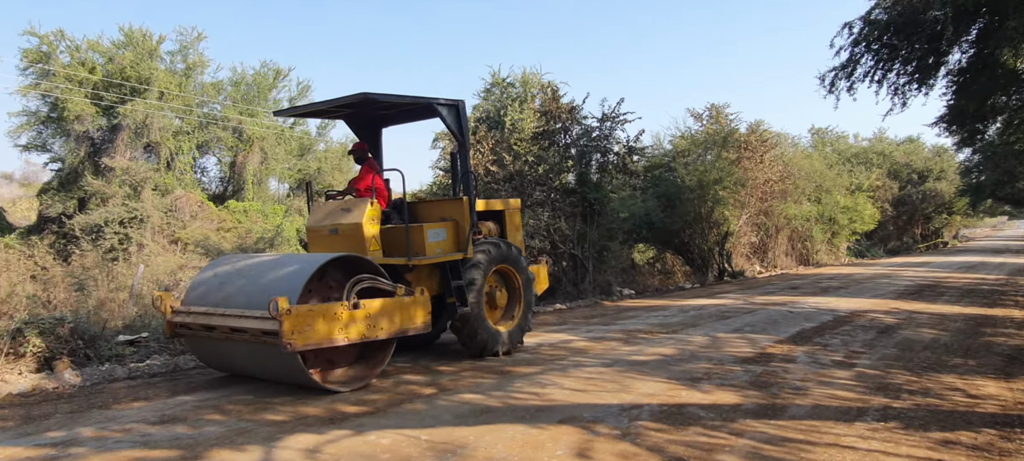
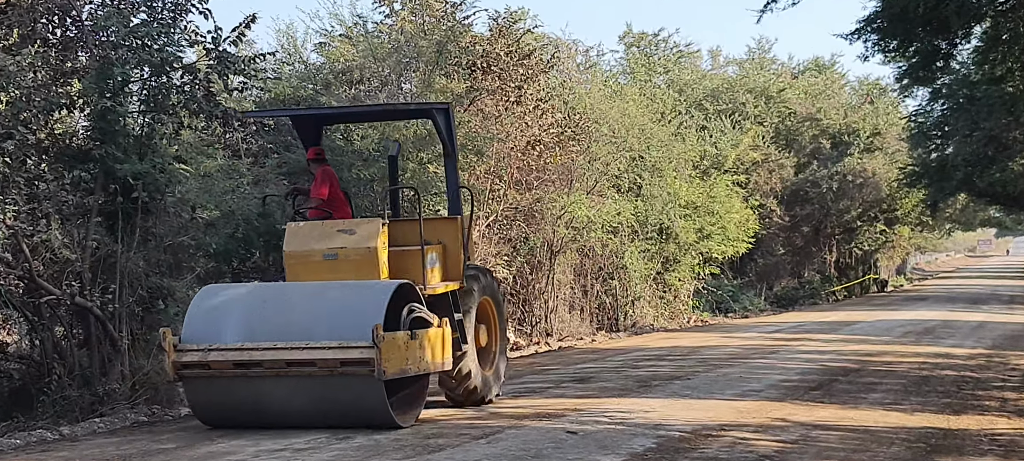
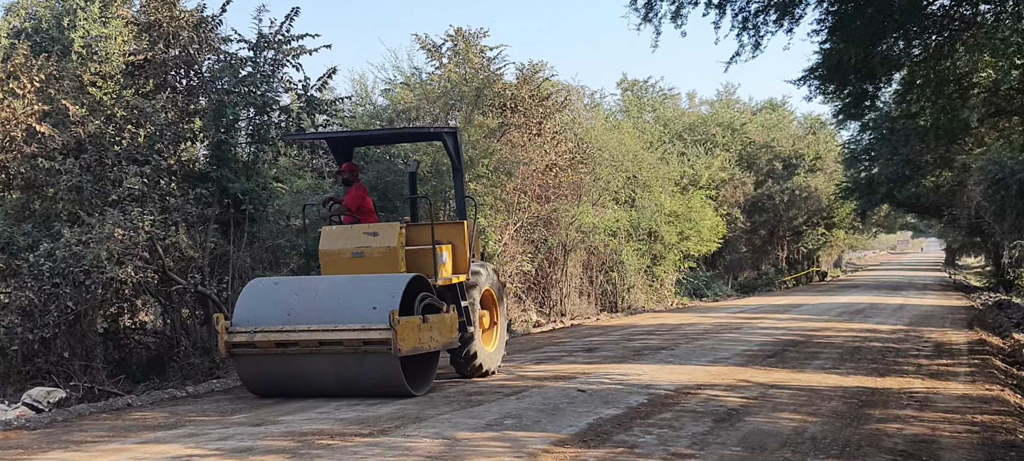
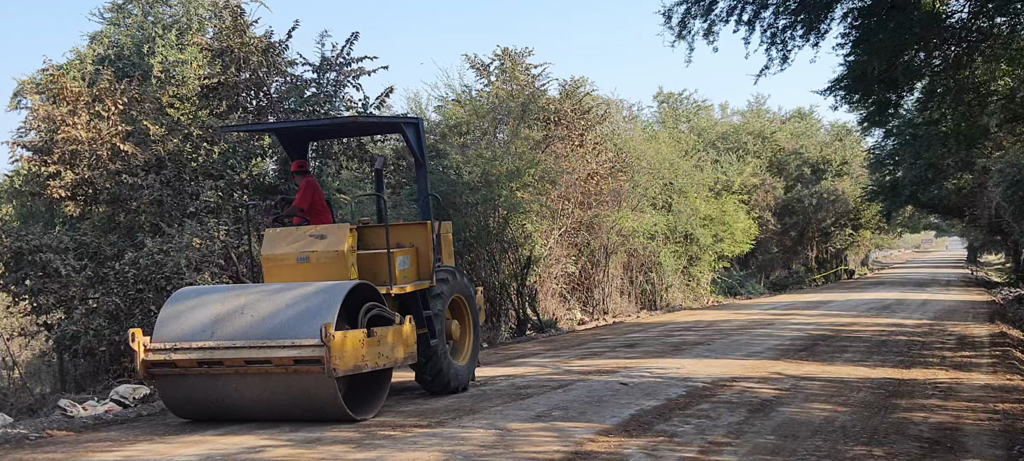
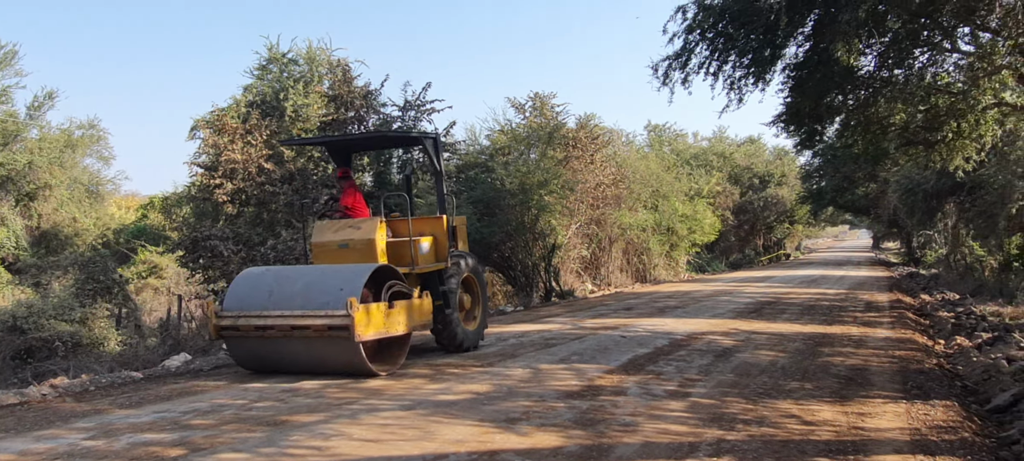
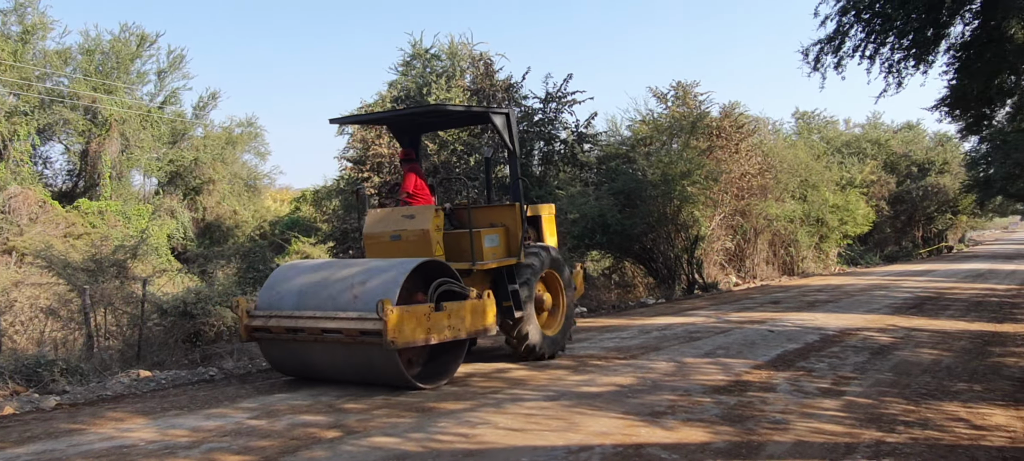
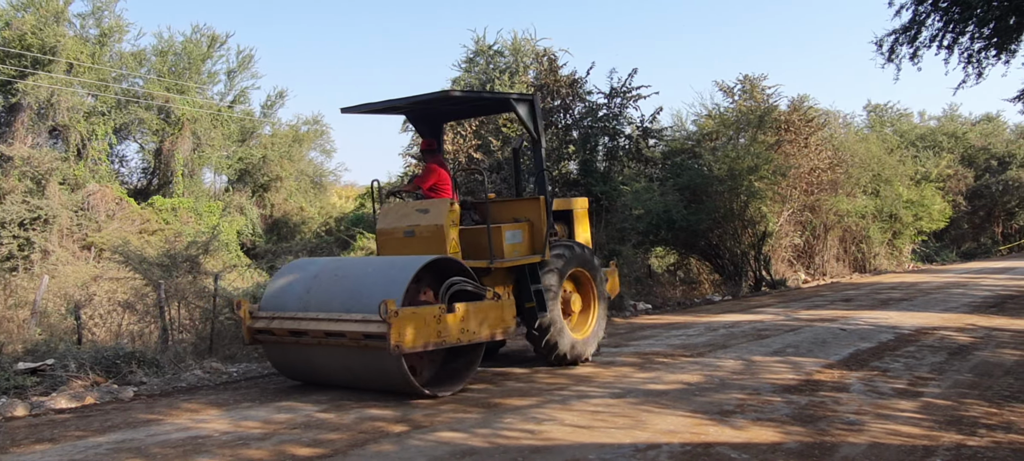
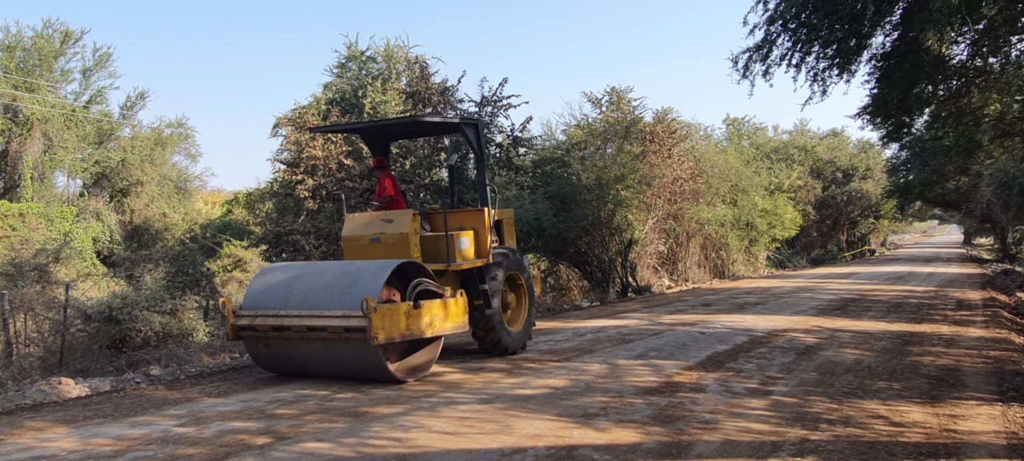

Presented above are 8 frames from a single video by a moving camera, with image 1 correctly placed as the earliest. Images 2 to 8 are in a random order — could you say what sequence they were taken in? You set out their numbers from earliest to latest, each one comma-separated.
7, 6, 8, 5, 4, 3, 2
